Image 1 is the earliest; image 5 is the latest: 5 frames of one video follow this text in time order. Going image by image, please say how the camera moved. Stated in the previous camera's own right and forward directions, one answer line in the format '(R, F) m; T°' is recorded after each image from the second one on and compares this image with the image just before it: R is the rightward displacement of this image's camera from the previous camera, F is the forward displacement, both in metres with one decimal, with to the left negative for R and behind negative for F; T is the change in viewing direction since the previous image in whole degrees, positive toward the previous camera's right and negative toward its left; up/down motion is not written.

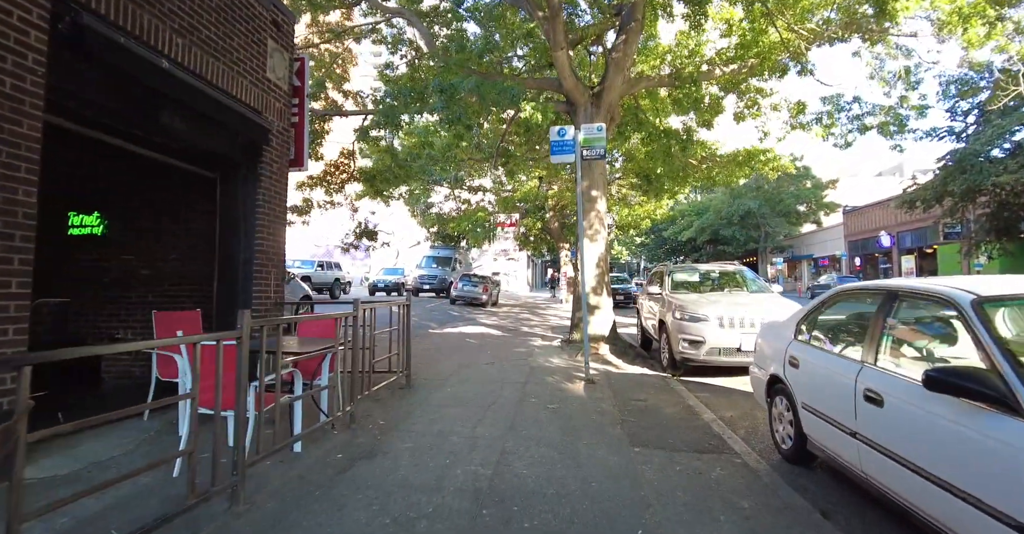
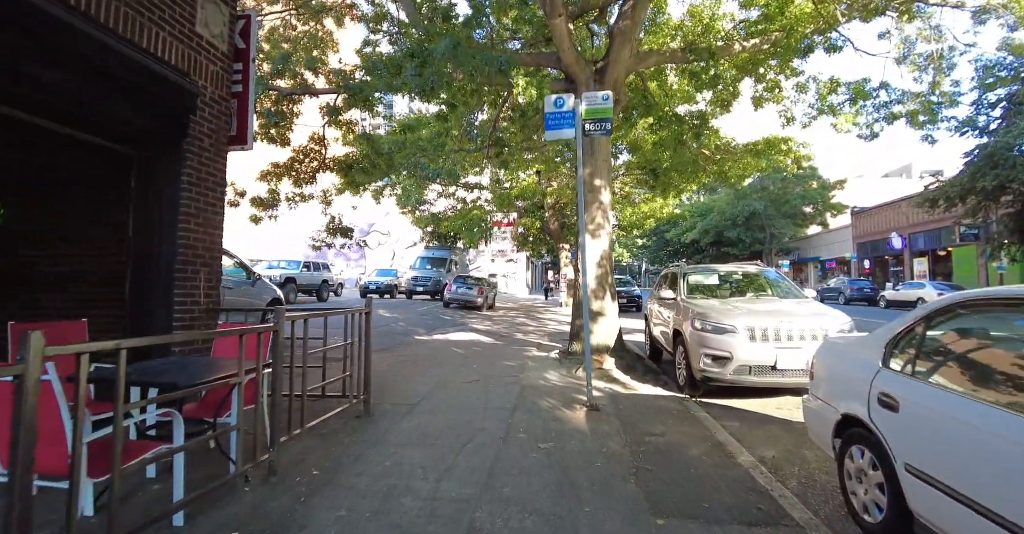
(+0.2, +1.2) m; 0°
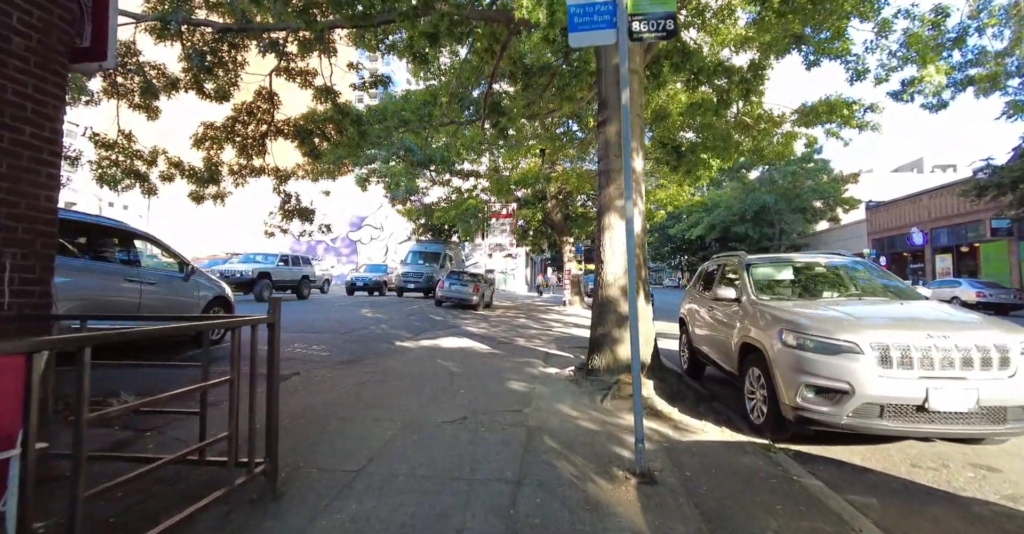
(0.0, +2.1) m; 0°
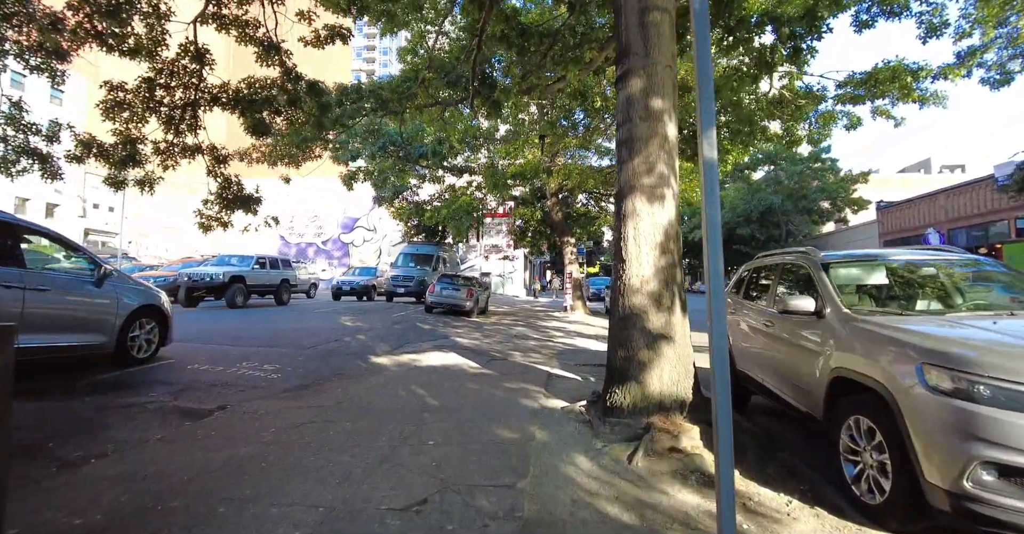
(+0.1, +1.6) m; 0°
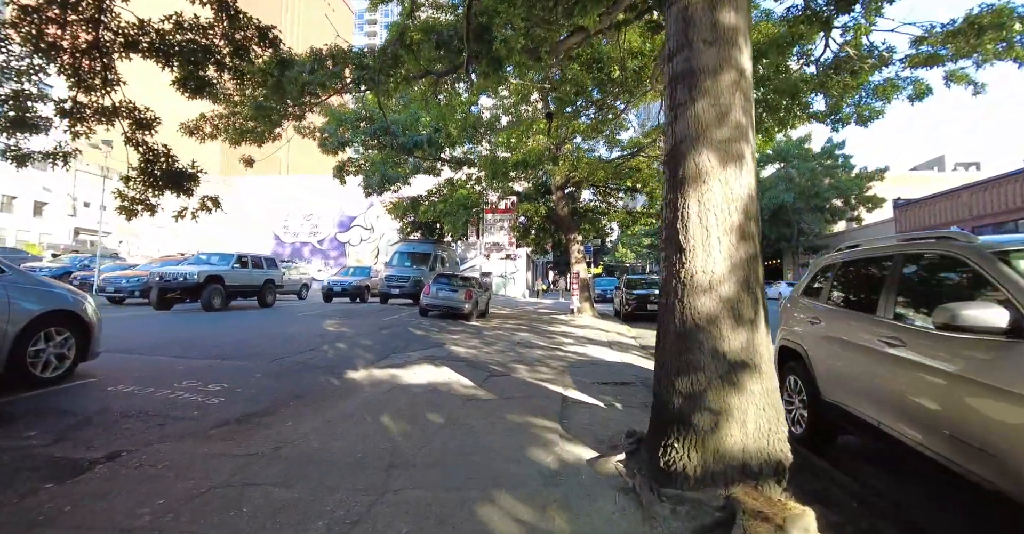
(0.0, +1.5) m; 0°
